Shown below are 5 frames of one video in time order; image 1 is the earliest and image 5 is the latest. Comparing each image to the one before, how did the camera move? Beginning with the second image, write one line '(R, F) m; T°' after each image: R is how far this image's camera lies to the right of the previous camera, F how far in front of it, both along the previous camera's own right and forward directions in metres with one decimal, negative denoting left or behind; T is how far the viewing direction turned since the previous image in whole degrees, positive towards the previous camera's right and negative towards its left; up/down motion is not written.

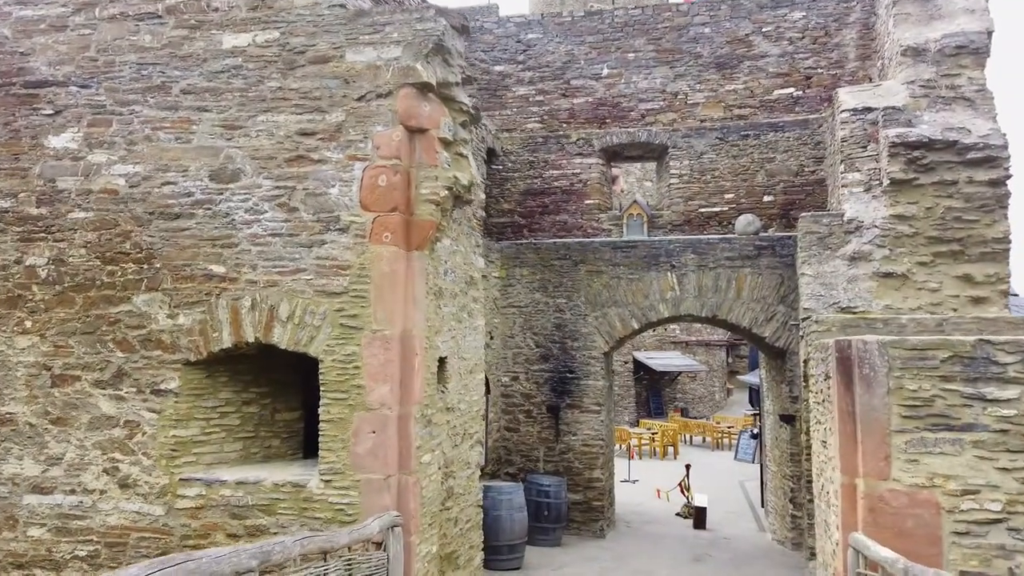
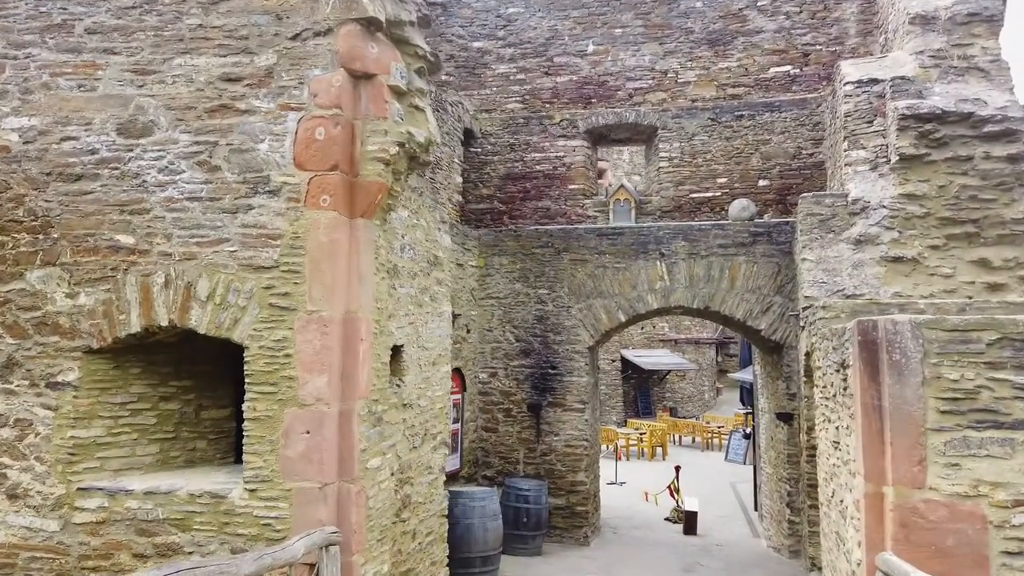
(+0.1, +0.6) m; +1°
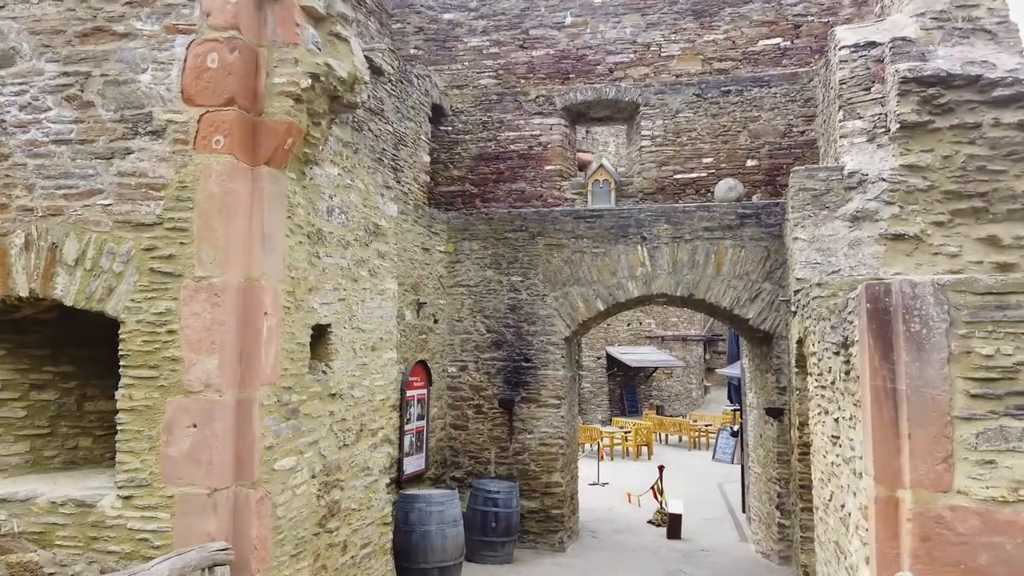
(+0.2, +0.5) m; +1°
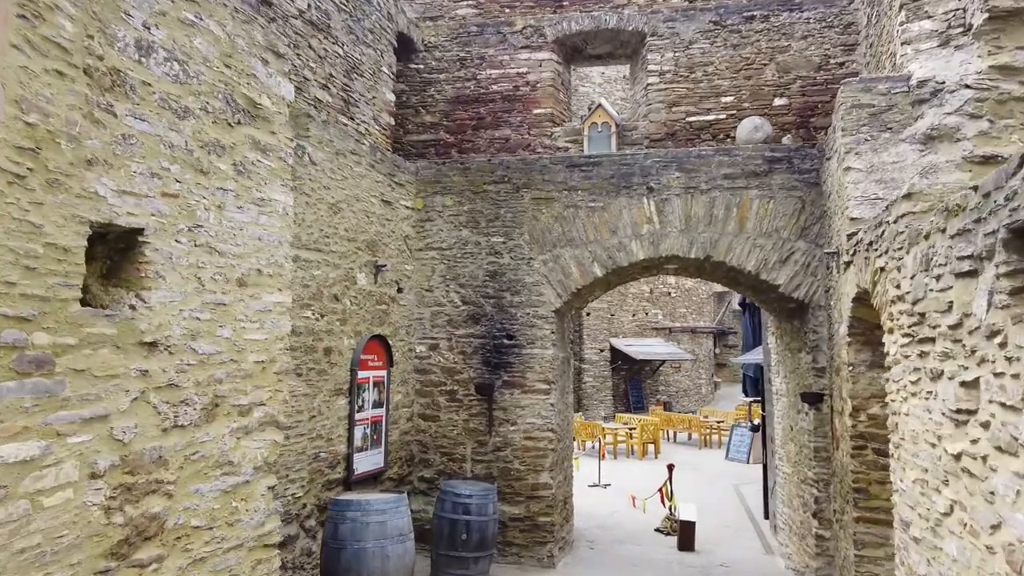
(+0.2, +1.2) m; 0°
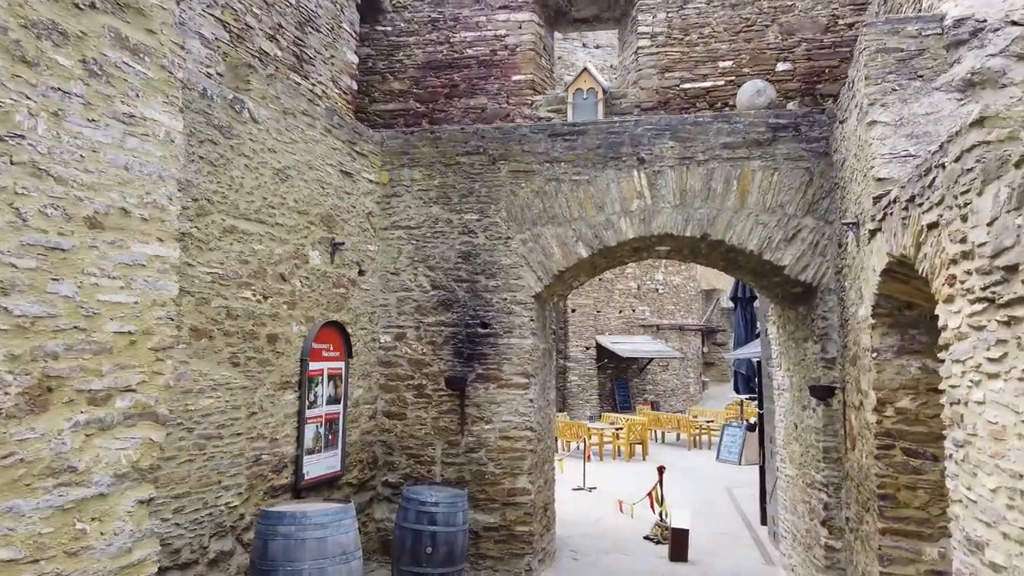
(+0.1, +0.6) m; +1°
